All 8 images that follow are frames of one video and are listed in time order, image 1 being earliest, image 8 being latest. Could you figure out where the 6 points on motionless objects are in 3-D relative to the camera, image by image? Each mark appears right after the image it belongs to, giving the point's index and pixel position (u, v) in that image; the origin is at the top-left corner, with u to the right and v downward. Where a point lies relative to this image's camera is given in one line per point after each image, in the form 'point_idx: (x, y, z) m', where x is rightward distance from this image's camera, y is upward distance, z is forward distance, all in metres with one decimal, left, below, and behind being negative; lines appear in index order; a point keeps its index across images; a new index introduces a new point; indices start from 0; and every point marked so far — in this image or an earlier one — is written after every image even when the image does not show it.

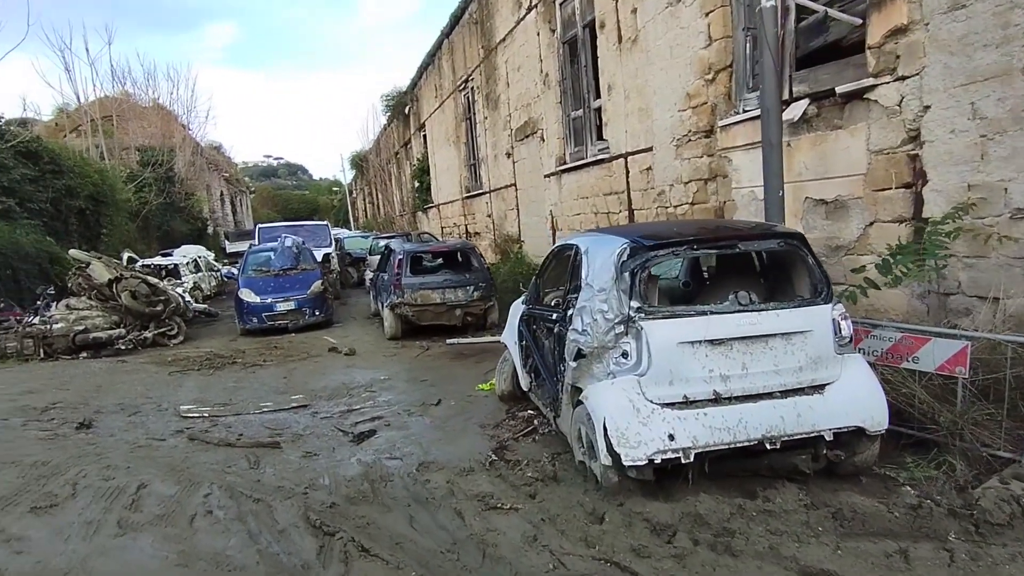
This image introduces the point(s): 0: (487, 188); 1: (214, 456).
0: (-0.7, +2.9, +17.7) m
1: (-2.7, -1.5, +5.3) m
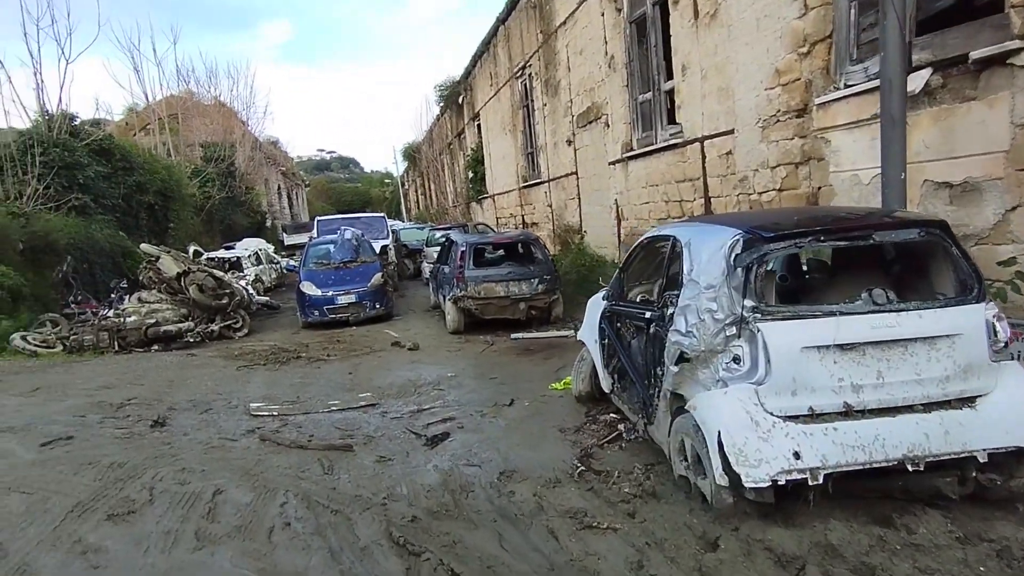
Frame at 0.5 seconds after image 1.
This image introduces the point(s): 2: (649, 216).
0: (+1.0, +3.2, +17.2) m
1: (-1.9, -1.5, +5.1) m
2: (+2.7, +1.4, +11.8) m
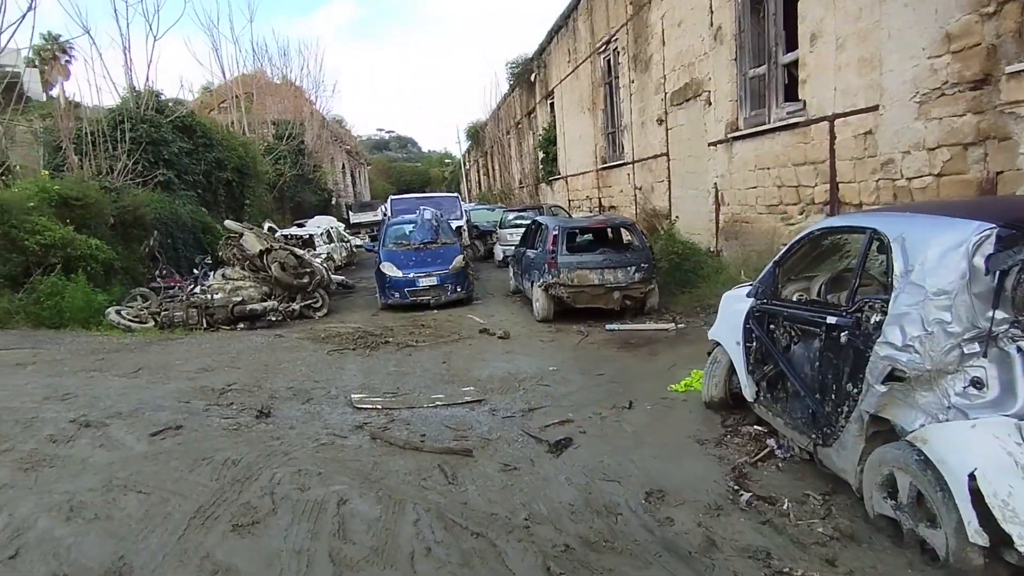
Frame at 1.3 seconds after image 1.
0: (+3.2, +3.5, +16.3) m
1: (-0.8, -1.4, +4.7) m
2: (+4.4, +1.5, +10.8) m
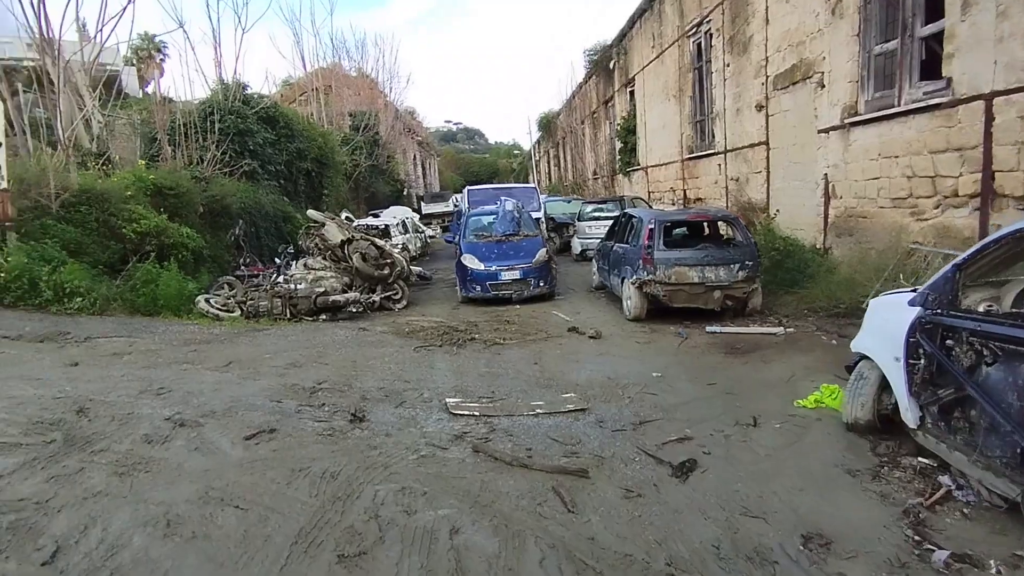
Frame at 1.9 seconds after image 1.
0: (+5.3, +3.6, +15.3) m
1: (0.0, -1.4, +4.2) m
2: (+5.9, +1.5, +9.7) m
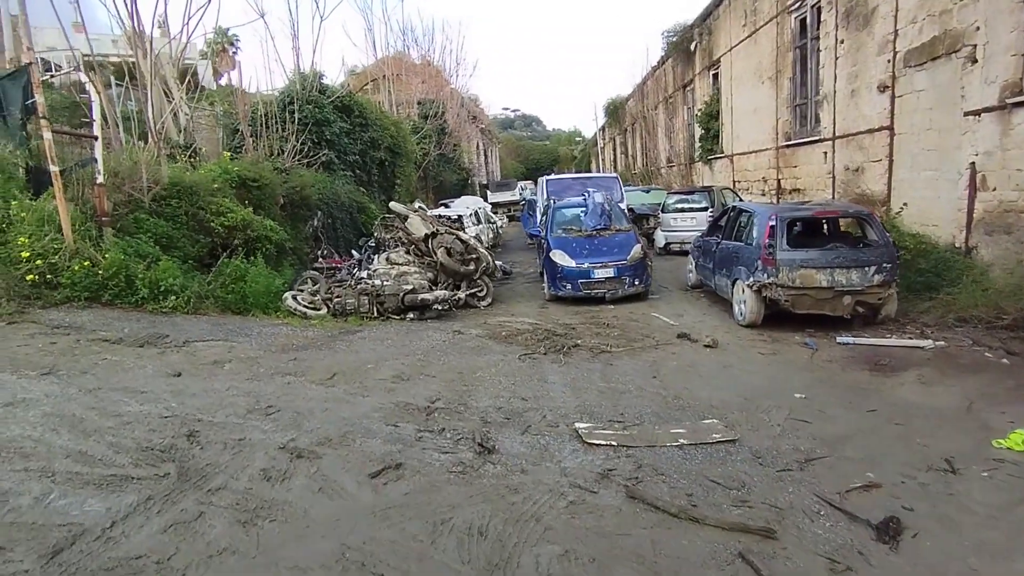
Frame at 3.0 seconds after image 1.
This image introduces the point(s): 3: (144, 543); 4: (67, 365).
0: (+7.4, +3.6, +13.9) m
1: (+1.0, -1.5, +3.5) m
2: (+7.4, +1.4, +8.4) m
3: (-1.8, -1.3, +3.0) m
4: (-3.9, -0.7, +5.3) m
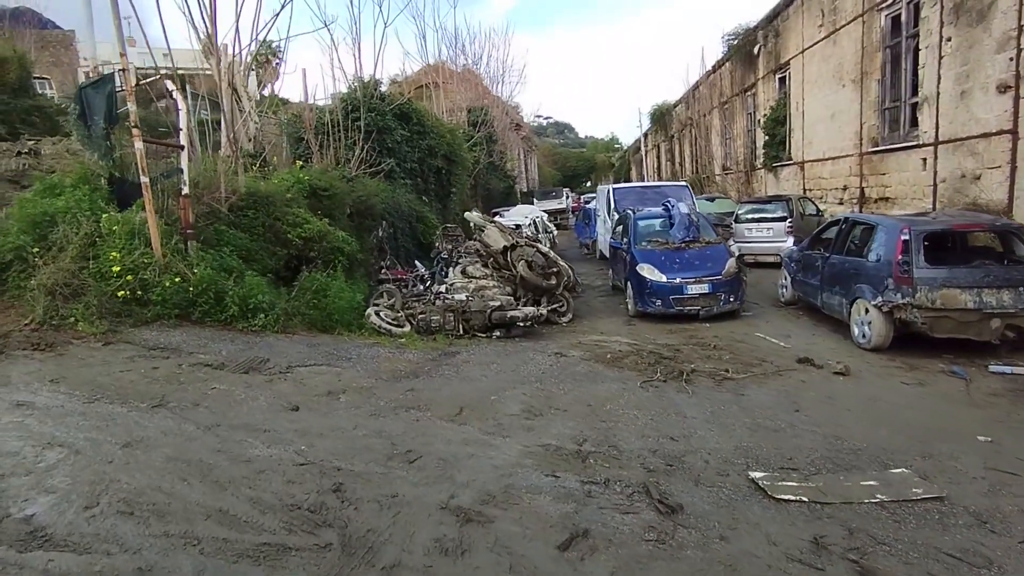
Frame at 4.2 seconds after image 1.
0: (+9.1, +3.2, +13.0) m
1: (+2.2, -1.7, +2.7) m
2: (+8.8, +1.1, +7.4) m
3: (-0.7, -1.4, +2.4) m
4: (-2.7, -0.9, +4.8) m
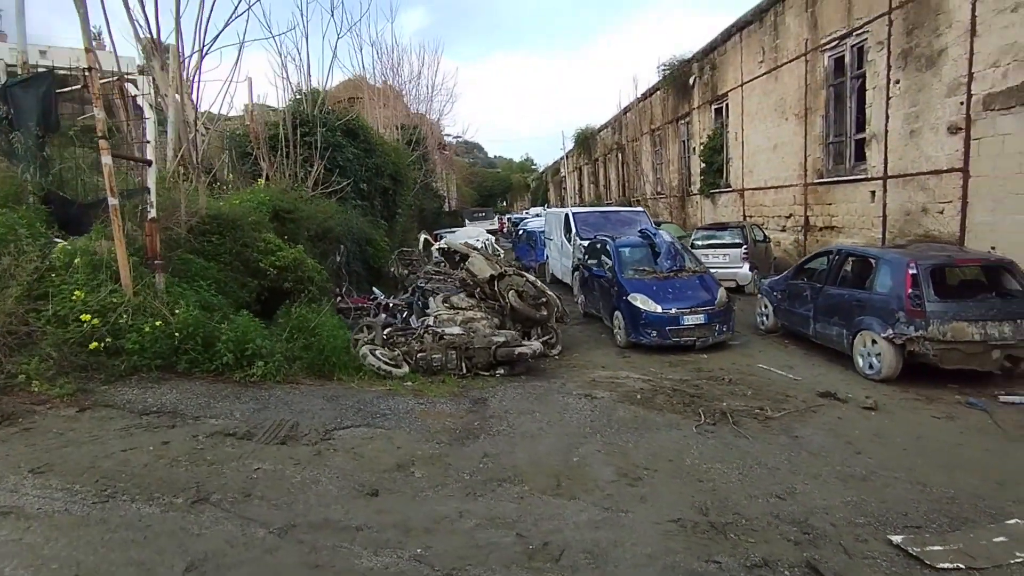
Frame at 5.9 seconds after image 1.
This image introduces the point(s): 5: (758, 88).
0: (+8.5, +2.6, +13.8) m
1: (+3.3, -2.0, +2.5) m
2: (+9.1, +0.7, +8.1) m
3: (+0.5, -1.7, +1.7) m
4: (-1.9, -1.3, +3.8) m
5: (+7.9, +6.4, +19.1) m
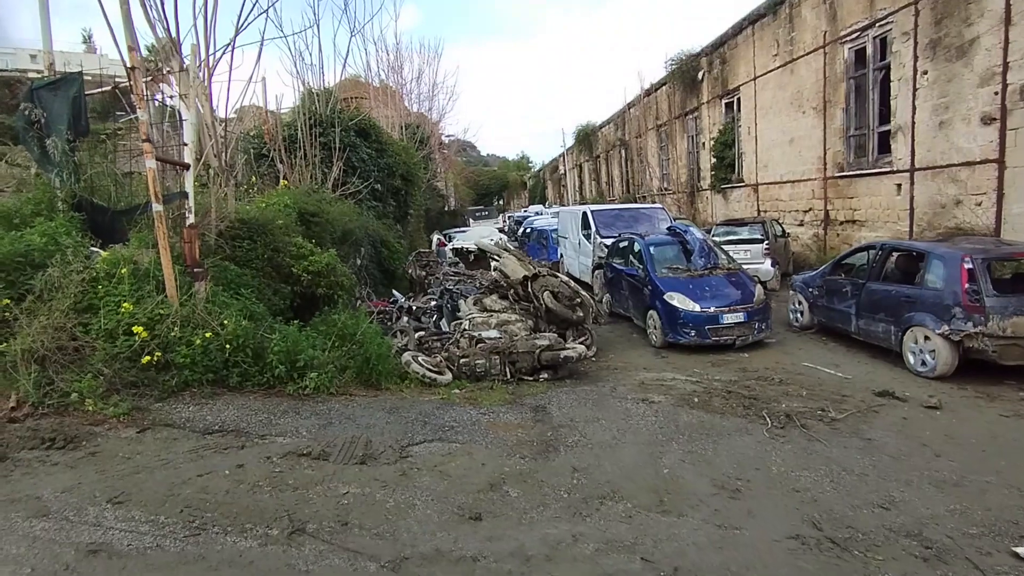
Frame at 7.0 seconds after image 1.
0: (+9.0, +2.8, +13.6) m
1: (+4.0, -2.0, +2.3) m
2: (+9.7, +0.8, +8.0) m
3: (+1.2, -1.8, +1.4) m
4: (-1.2, -1.3, +3.5) m
5: (+8.2, +6.5, +18.9) m
